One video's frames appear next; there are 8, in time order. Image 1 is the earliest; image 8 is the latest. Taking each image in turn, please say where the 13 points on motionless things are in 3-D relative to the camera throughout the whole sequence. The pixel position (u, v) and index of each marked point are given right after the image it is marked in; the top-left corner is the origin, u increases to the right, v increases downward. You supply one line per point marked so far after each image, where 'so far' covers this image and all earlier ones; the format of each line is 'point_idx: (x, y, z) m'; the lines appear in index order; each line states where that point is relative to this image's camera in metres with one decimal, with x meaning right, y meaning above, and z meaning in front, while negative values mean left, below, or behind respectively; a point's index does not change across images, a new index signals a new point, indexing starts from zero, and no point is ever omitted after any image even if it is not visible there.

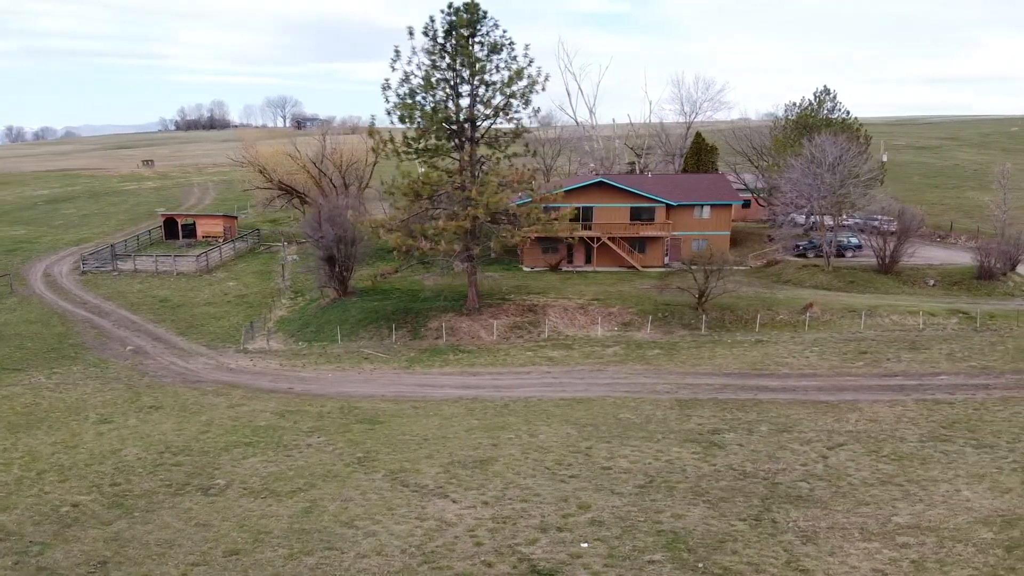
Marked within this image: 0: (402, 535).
0: (-2.3, -5.2, +16.5) m
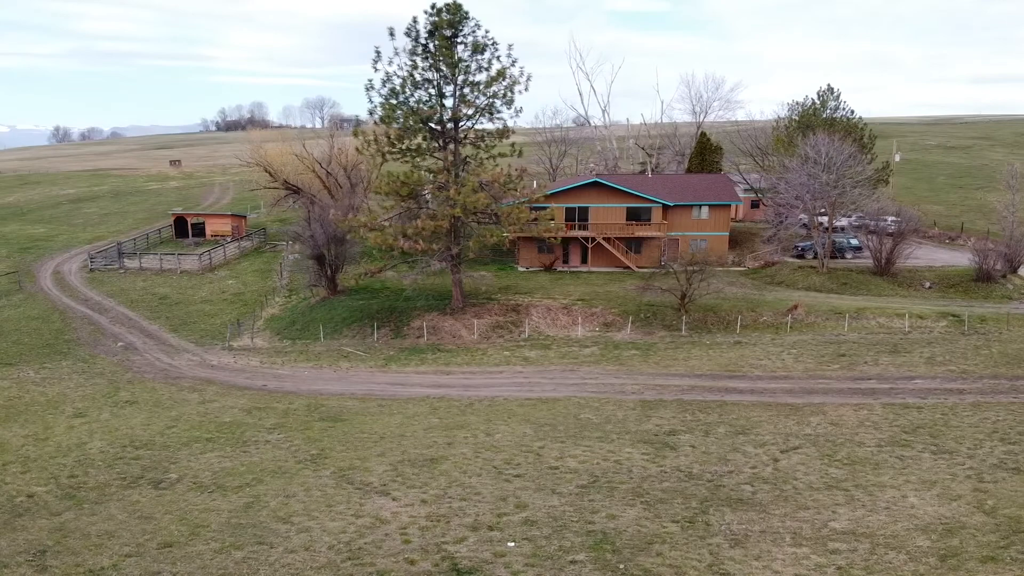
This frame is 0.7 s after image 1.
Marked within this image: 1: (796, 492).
0: (-3.8, -5.1, +16.6) m
1: (+6.4, -4.6, +17.8) m
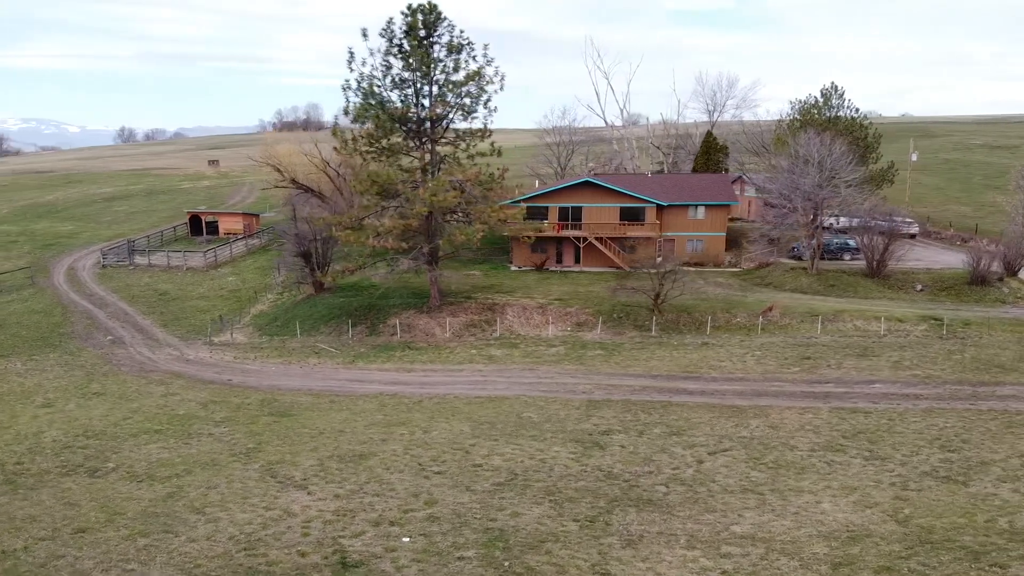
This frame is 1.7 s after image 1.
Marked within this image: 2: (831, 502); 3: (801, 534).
0: (-5.9, -5.0, +16.9) m
1: (+4.4, -4.6, +17.6) m
2: (+6.9, -4.6, +17.0) m
3: (+5.8, -4.9, +15.7) m
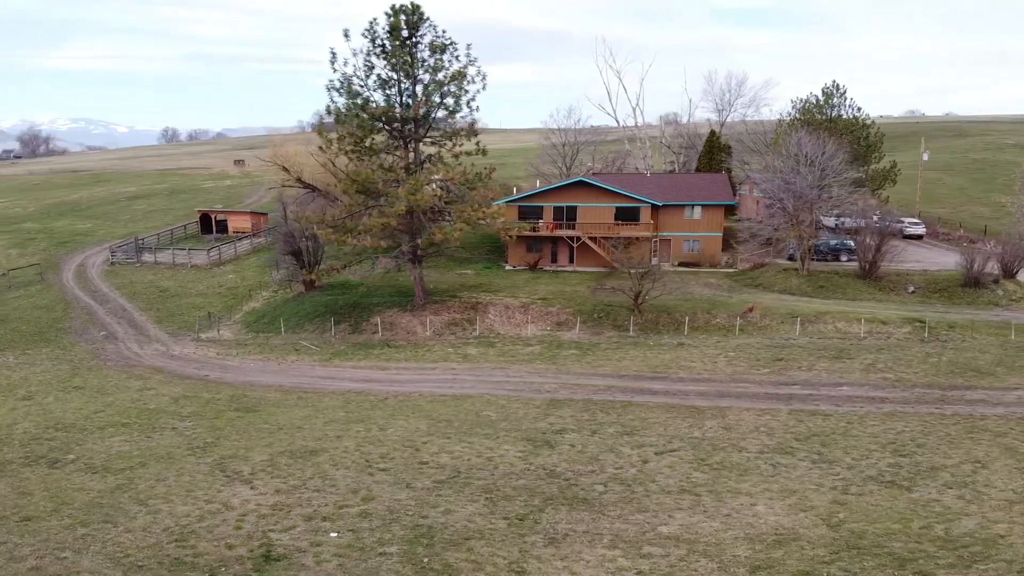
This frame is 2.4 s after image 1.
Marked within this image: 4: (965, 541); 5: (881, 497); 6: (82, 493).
0: (-7.3, -5.0, +17.2) m
1: (+3.0, -4.6, +17.5) m
2: (+5.4, -4.6, +16.8) m
3: (+4.3, -4.9, +15.6) m
4: (+8.7, -4.9, +15.1) m
5: (+7.9, -4.5, +17.0) m
6: (-10.2, -4.9, +18.6) m
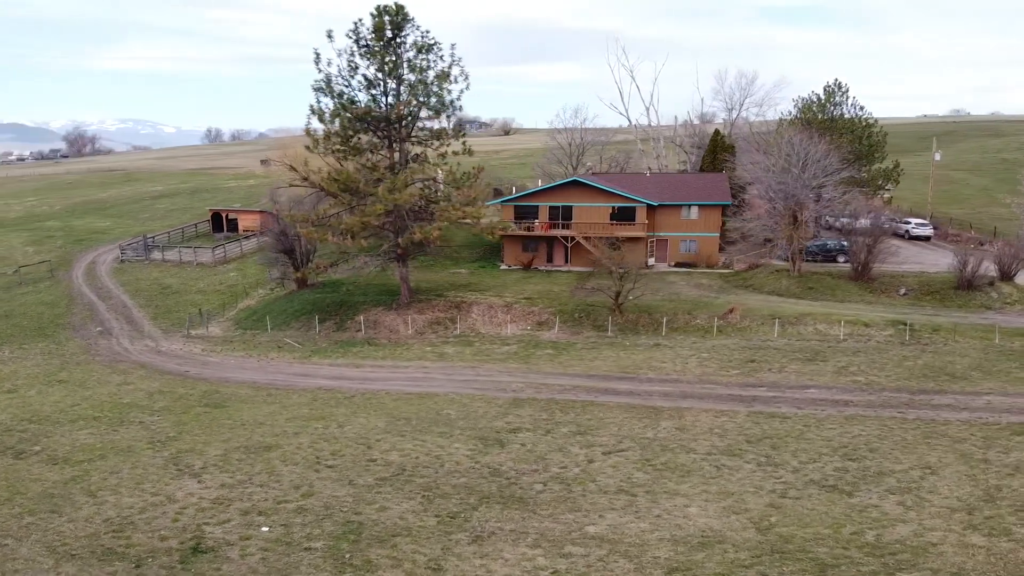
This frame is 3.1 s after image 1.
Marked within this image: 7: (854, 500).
0: (-8.7, -4.9, +17.6) m
1: (+1.6, -4.6, +17.4) m
2: (+4.0, -4.7, +16.7) m
3: (+2.8, -4.9, +15.5) m
4: (+7.2, -4.9, +14.9) m
5: (+6.5, -4.5, +16.8) m
6: (-11.5, -4.8, +19.1) m
7: (+7.3, -4.5, +16.8) m
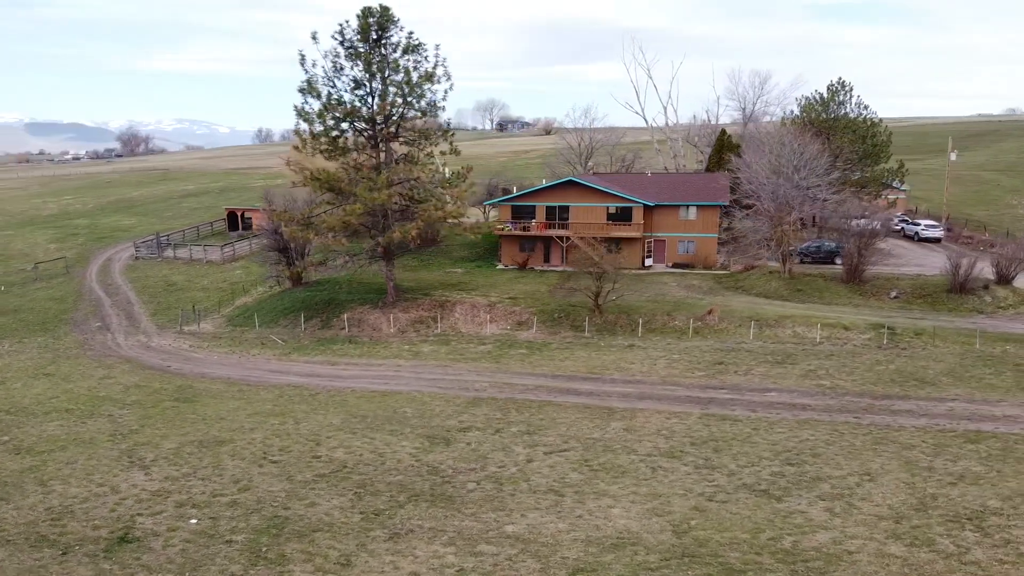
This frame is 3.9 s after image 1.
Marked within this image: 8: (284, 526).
0: (-10.3, -4.8, +18.2) m
1: (0.0, -4.6, +17.5) m
2: (+2.4, -4.7, +16.6) m
3: (+1.1, -4.9, +15.5) m
4: (+5.5, -5.0, +14.7) m
5: (+4.9, -4.6, +16.6) m
6: (-13.0, -4.7, +19.8) m
7: (+5.7, -4.6, +16.5) m
8: (-4.7, -4.9, +16.3) m
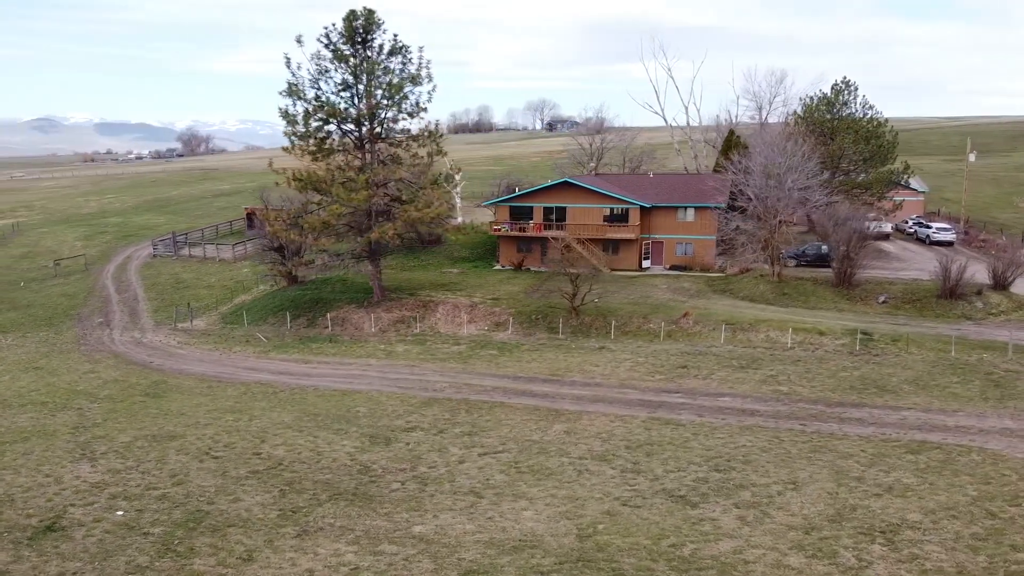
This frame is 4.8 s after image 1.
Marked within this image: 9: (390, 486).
0: (-12.0, -4.8, +18.9) m
1: (-1.8, -4.6, +17.7) m
2: (+0.5, -4.7, +16.6) m
3: (-0.8, -5.0, +15.6) m
4: (+3.5, -5.1, +14.5) m
5: (+3.0, -4.7, +16.4) m
6: (-14.6, -4.6, +20.7) m
7: (+3.8, -4.7, +16.4) m
8: (-6.6, -4.9, +16.8) m
9: (-2.9, -4.6, +18.2) m
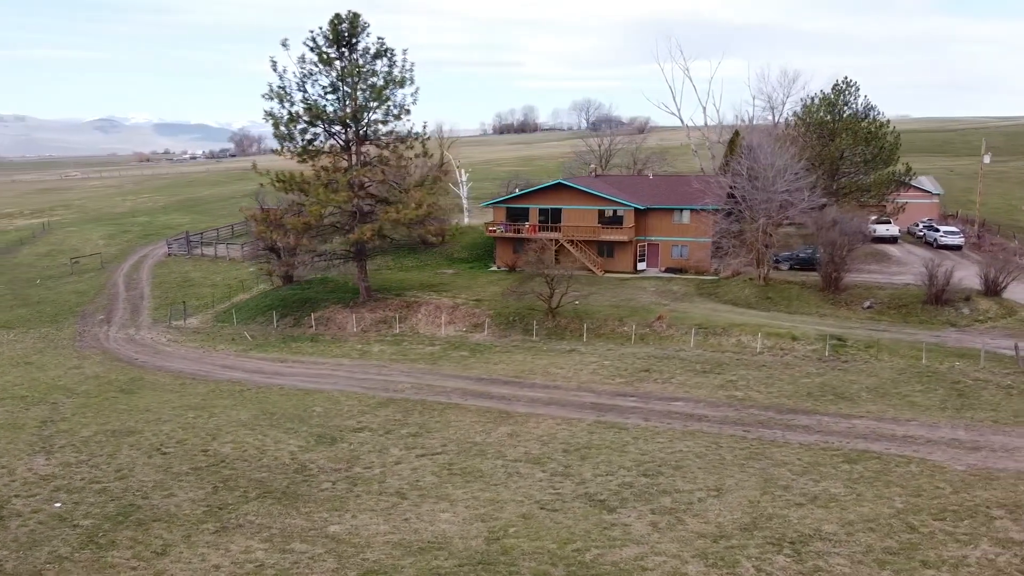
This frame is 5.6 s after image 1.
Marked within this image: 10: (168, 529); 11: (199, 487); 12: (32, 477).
0: (-13.6, -4.7, +19.7) m
1: (-3.5, -4.7, +17.9) m
2: (-1.2, -4.8, +16.8) m
3: (-2.6, -5.1, +15.8) m
4: (+1.7, -5.2, +14.5) m
5: (+1.3, -4.8, +16.4) m
6: (-16.2, -4.5, +21.6) m
7: (+2.0, -4.8, +16.3) m
8: (-8.3, -5.0, +17.3) m
9: (-4.5, -4.6, +18.5) m
10: (-7.2, -5.1, +16.5) m
11: (-7.3, -4.7, +18.5) m
12: (-11.8, -4.7, +19.5) m
